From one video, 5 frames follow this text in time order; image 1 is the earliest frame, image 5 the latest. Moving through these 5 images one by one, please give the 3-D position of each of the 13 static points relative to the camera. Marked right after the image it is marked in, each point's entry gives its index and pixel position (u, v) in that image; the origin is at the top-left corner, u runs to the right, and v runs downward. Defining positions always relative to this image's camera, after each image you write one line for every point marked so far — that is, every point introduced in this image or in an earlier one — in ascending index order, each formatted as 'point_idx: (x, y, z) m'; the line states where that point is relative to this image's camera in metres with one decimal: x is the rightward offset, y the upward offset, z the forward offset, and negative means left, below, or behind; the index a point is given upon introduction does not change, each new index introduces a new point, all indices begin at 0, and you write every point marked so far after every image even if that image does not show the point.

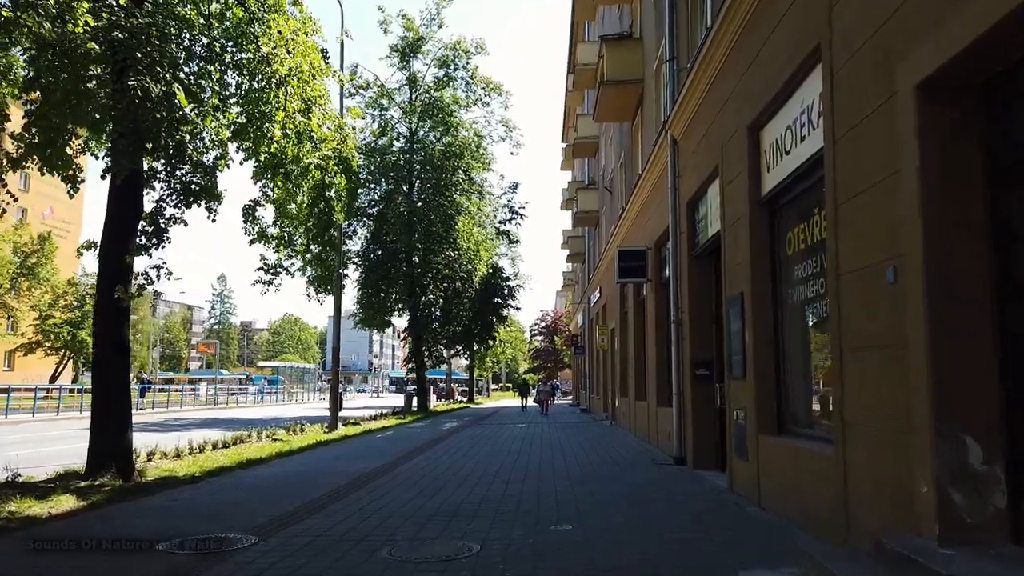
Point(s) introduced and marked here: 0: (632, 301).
0: (+3.2, -0.3, +20.0) m
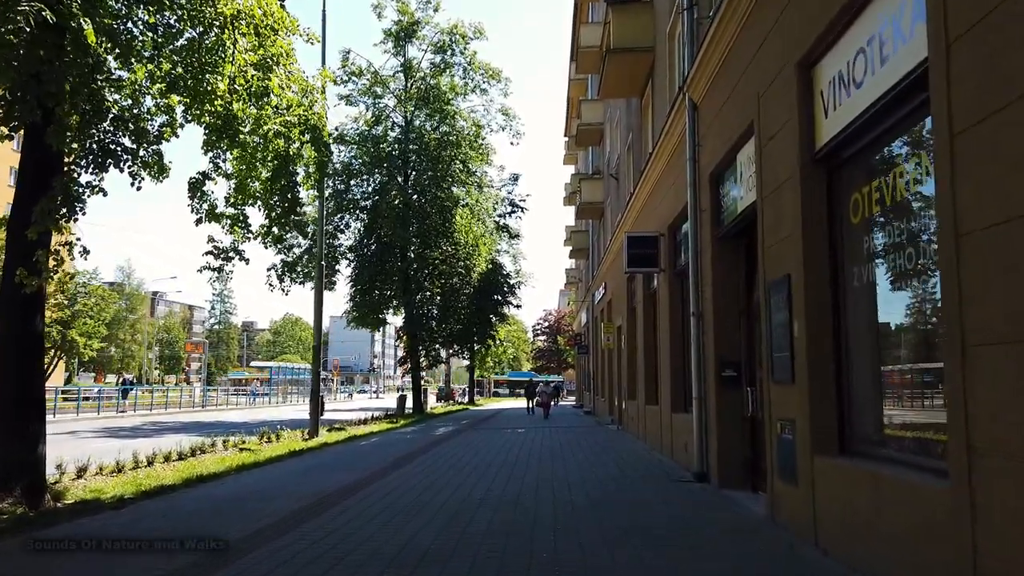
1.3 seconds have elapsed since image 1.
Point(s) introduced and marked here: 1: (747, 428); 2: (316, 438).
0: (+3.1, -0.1, +18.2) m
1: (+3.1, -1.9, +10.1) m
2: (-5.0, -3.8, +19.1) m
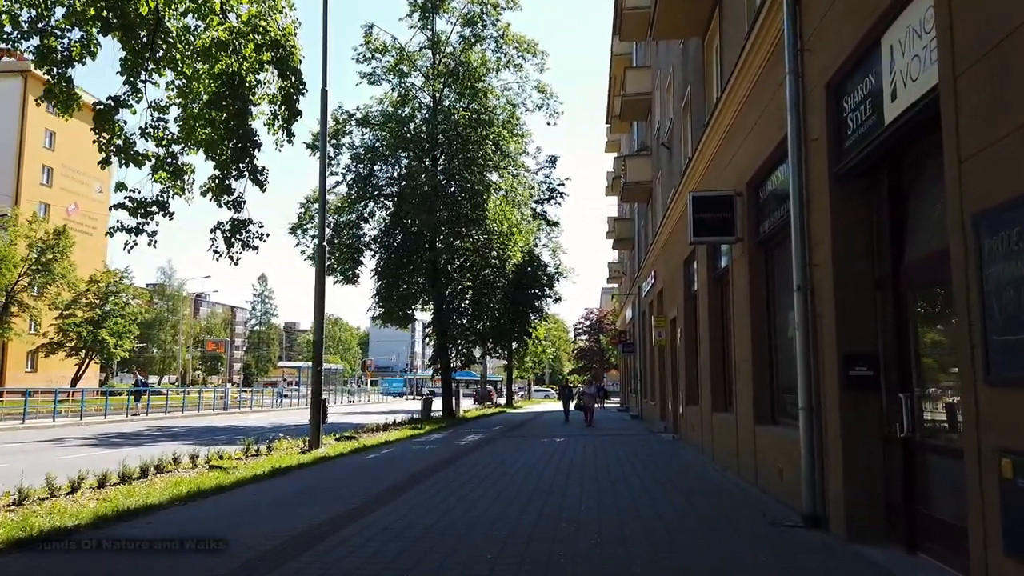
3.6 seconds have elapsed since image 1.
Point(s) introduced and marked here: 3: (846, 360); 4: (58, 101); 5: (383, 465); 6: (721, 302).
0: (+3.8, +0.2, +14.9) m
1: (+3.4, -1.5, +6.8) m
2: (-4.2, -3.5, +16.2) m
3: (+3.1, -0.7, +7.0) m
4: (-5.0, +2.1, +8.4) m
5: (-2.7, -3.8, +16.0) m
6: (+4.0, -0.3, +14.4) m
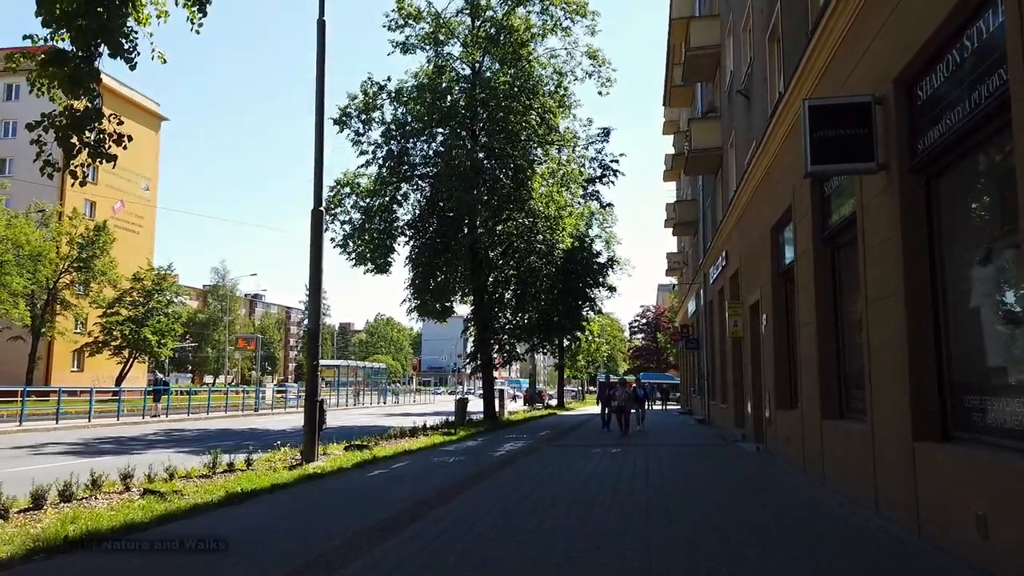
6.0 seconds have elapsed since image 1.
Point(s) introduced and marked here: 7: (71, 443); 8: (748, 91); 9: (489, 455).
0: (+4.4, +0.7, +11.2) m
1: (+3.4, -1.0, +3.2) m
2: (-3.4, -3.0, +13.1) m
3: (+3.1, -0.2, +3.3) m
4: (-4.9, +2.5, +5.3) m
5: (-2.0, -3.3, +12.8) m
6: (+4.6, +0.2, +10.7) m
7: (-11.2, -3.9, +19.3) m
8: (+5.4, +4.5, +17.4) m
9: (-0.6, -3.9, +17.3) m
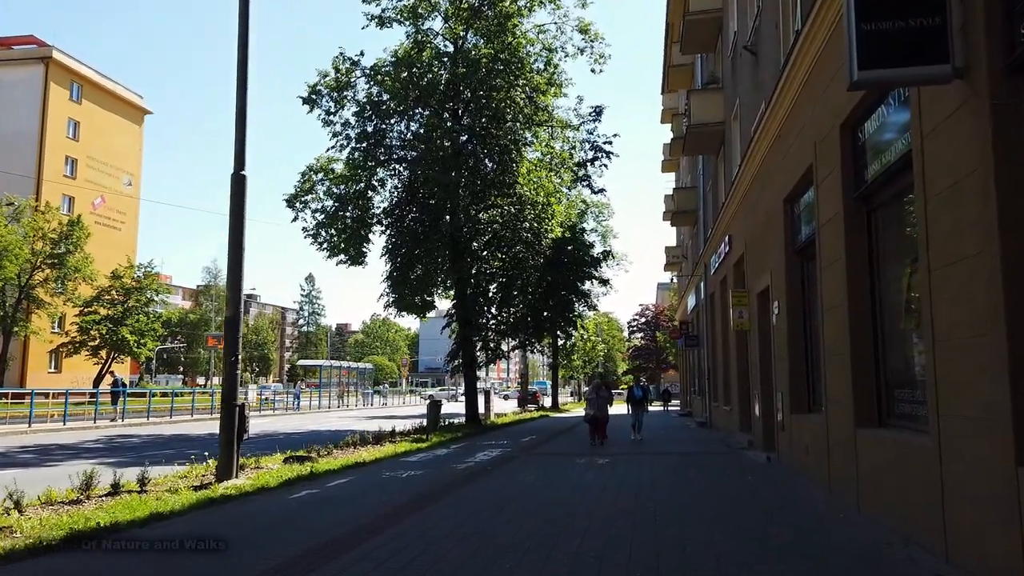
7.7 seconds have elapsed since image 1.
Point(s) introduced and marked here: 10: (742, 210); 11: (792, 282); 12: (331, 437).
0: (+3.8, +1.0, +8.9) m
1: (+2.9, -0.7, +0.9) m
2: (-4.0, -2.7, +10.8) m
3: (+2.6, +0.2, +1.0) m
4: (-5.4, +2.8, +3.0) m
5: (-2.6, -3.0, +10.5) m
6: (+4.0, +0.5, +8.4) m
7: (-11.7, -3.7, +17.0) m
8: (+4.9, +4.8, +15.1) m
9: (-1.2, -3.6, +15.0) m
10: (+5.4, +1.9, +17.8) m
11: (+4.5, +0.1, +12.3) m
12: (-4.6, -3.9, +19.4) m
